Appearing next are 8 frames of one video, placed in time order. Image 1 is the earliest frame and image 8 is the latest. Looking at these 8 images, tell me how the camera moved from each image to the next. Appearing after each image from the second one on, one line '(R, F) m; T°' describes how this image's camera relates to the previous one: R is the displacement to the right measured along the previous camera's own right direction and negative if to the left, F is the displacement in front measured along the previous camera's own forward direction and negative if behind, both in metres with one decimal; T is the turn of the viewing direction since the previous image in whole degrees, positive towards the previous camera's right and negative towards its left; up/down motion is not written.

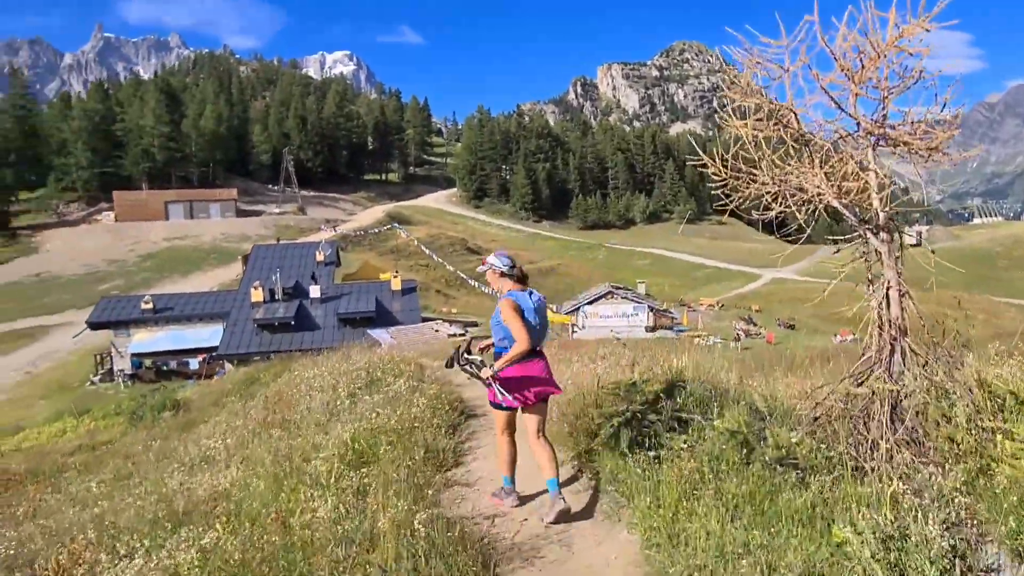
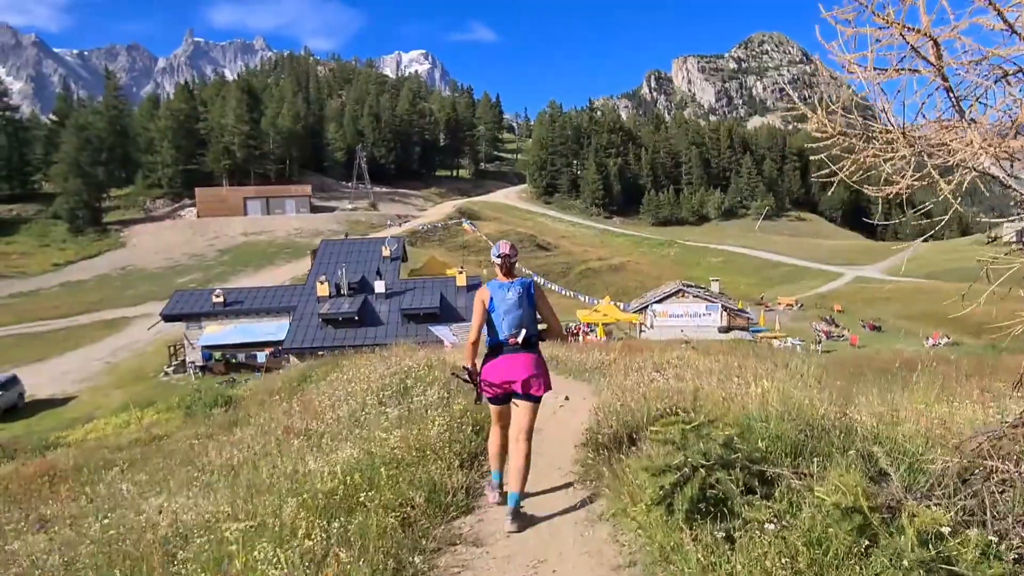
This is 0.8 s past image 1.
(+0.2, +0.9) m; -6°
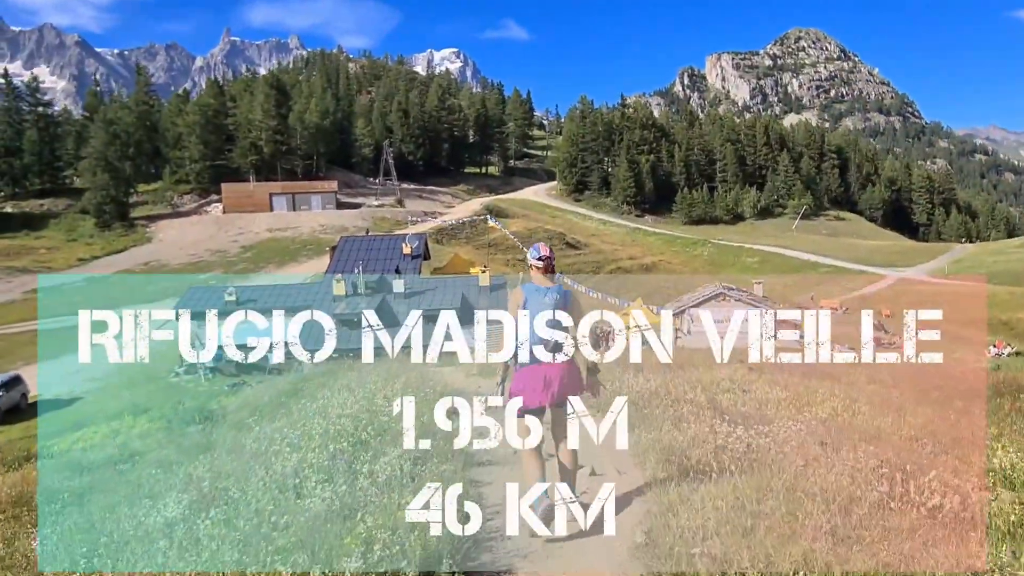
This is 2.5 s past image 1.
(+0.2, +1.9) m; -2°
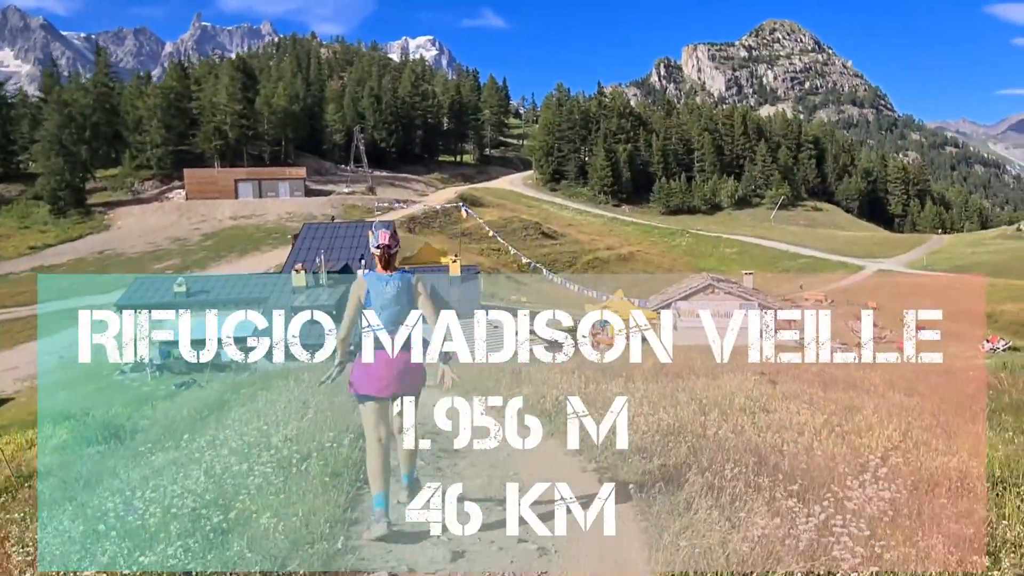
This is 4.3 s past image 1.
(+0.1, +1.9) m; +2°
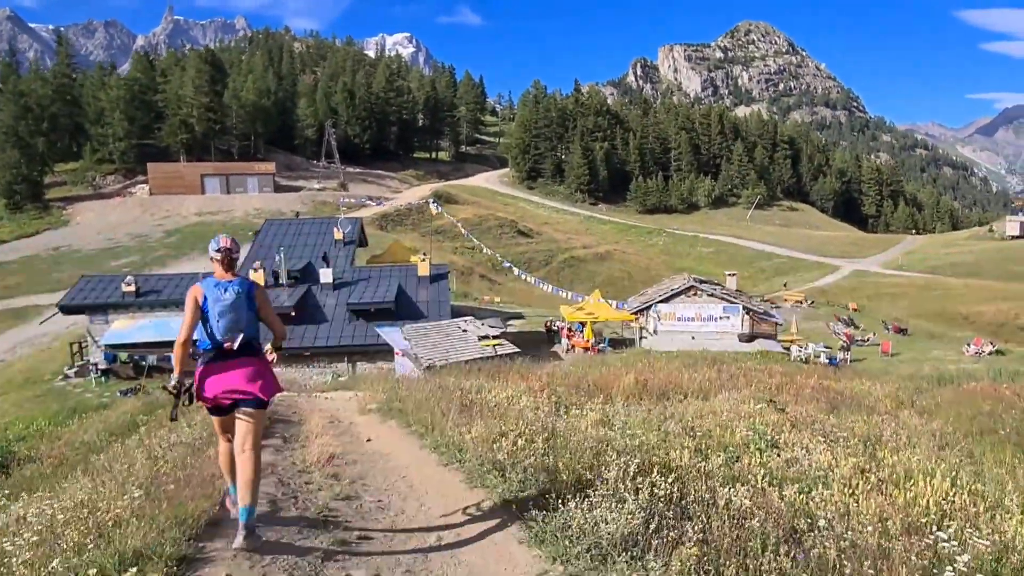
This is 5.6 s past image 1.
(+0.2, +1.4) m; +2°
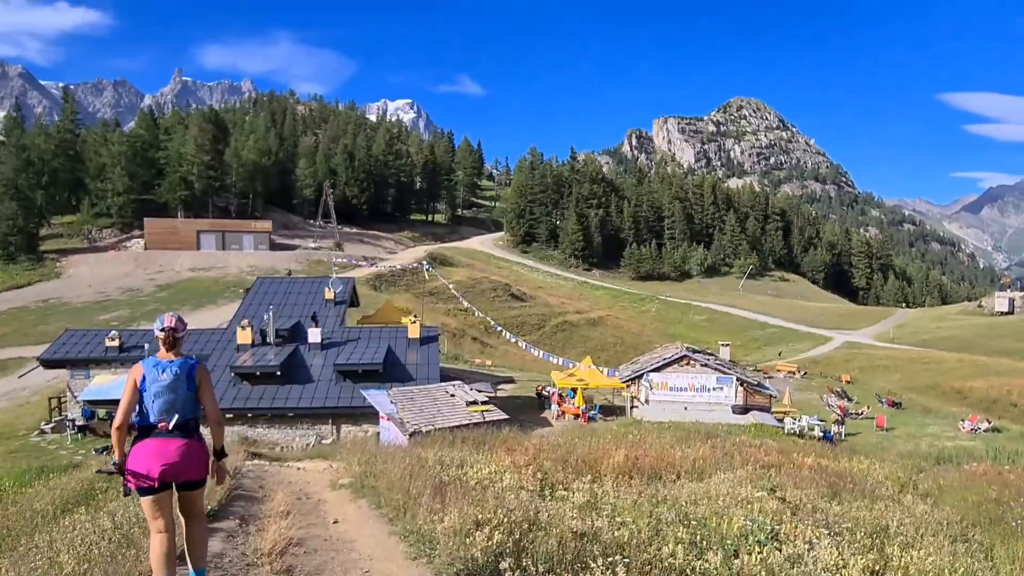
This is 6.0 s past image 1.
(+0.1, +0.2) m; 0°
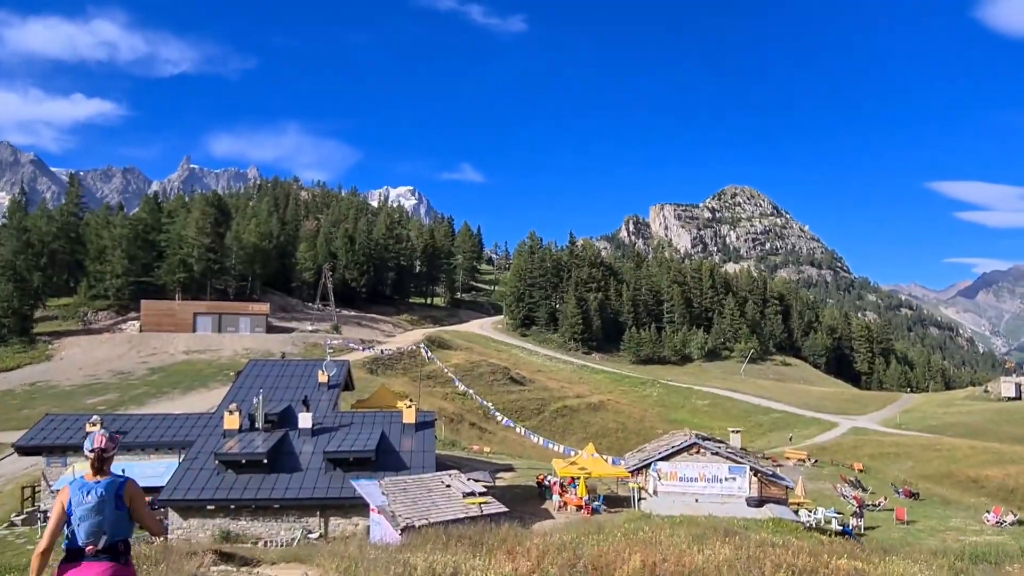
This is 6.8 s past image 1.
(0.0, +0.7) m; 0°
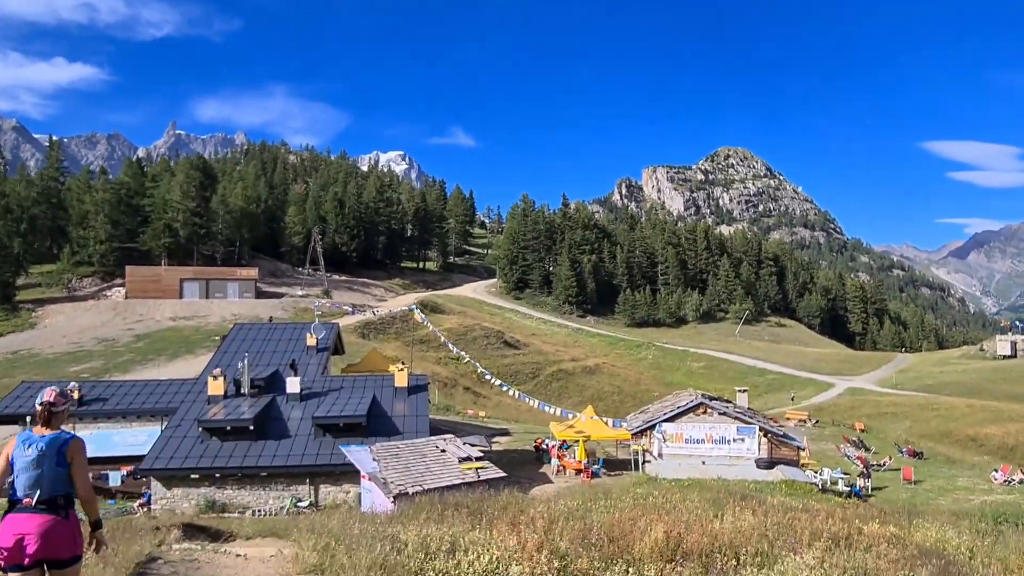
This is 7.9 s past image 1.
(-0.1, +1.1) m; +1°
